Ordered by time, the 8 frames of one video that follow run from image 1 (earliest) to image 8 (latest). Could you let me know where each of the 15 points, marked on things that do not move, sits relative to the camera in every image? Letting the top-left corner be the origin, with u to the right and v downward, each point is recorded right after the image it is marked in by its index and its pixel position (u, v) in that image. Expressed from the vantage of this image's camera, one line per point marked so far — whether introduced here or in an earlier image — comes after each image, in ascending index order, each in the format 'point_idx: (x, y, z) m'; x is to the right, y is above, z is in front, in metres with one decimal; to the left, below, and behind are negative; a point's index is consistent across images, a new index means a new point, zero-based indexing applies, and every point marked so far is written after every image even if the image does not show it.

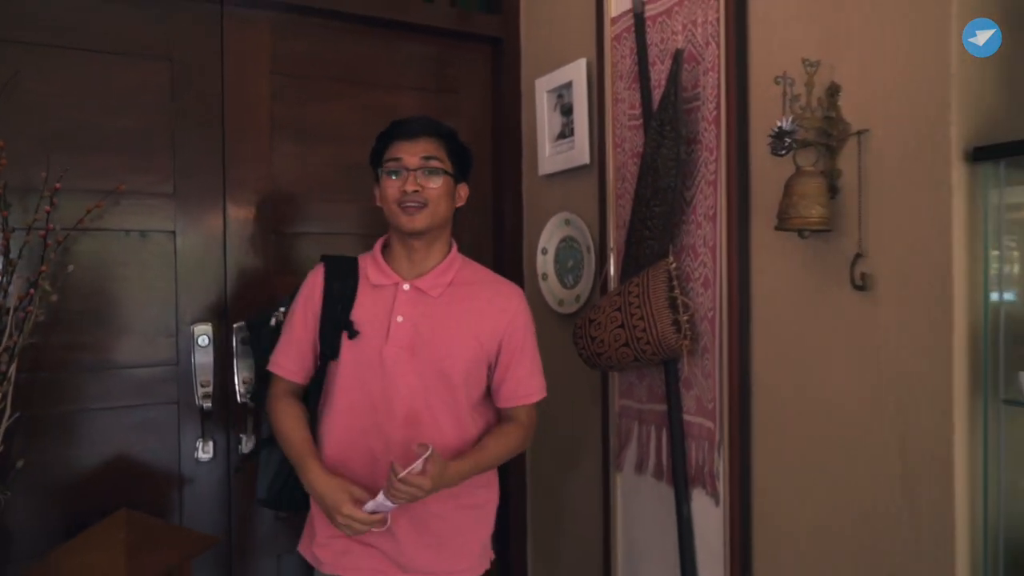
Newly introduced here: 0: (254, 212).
0: (-0.8, +0.2, +1.9) m
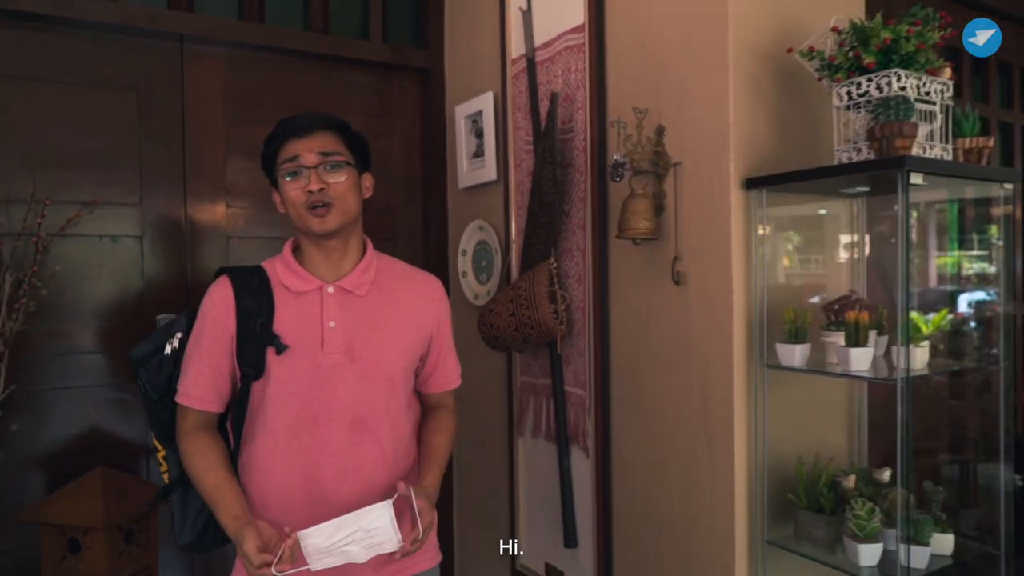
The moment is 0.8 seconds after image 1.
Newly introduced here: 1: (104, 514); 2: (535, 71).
0: (-1.0, +0.2, +2.2) m
1: (-1.1, -0.6, +1.7) m
2: (+0.1, +0.7, +2.0) m
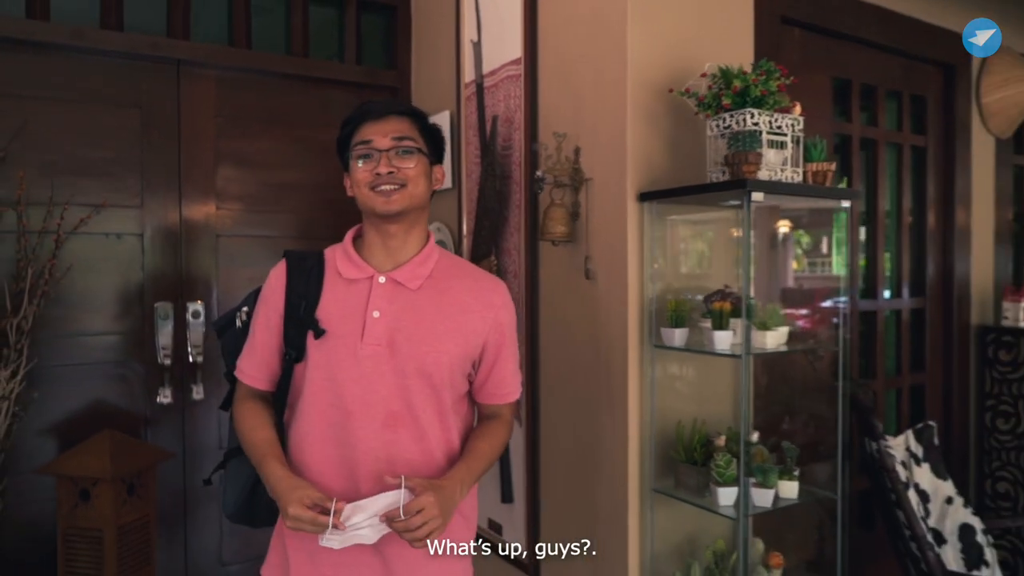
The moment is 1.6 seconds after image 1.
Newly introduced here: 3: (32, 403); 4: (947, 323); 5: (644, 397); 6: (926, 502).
0: (-1.2, +0.3, +2.5) m
1: (-1.3, -0.6, +2.0) m
2: (-0.1, +0.7, +2.3) m
3: (-1.7, -0.4, +2.2) m
4: (+1.8, -0.1, +2.6) m
5: (+0.4, -0.3, +1.8) m
6: (+1.3, -0.7, +2.0) m
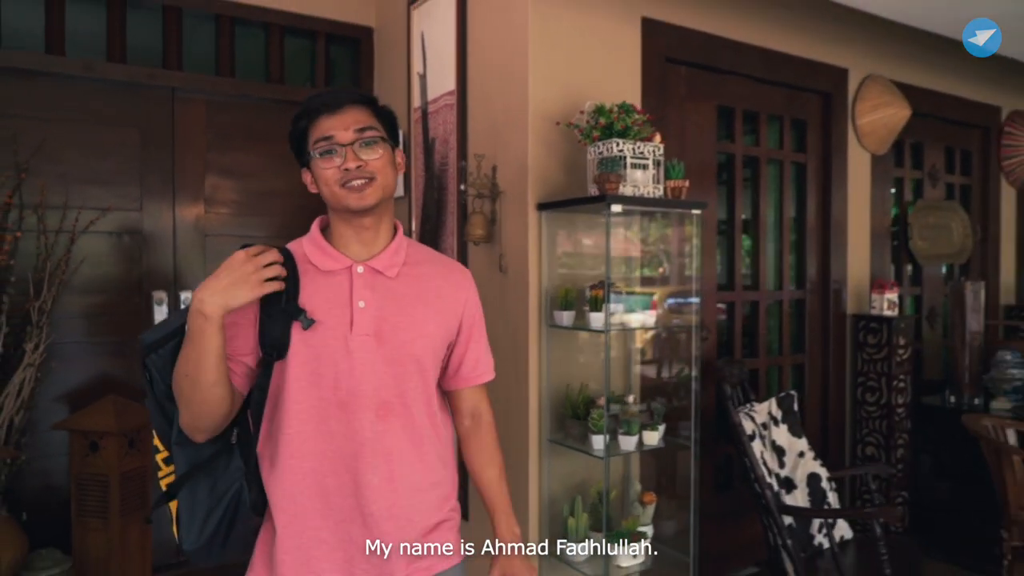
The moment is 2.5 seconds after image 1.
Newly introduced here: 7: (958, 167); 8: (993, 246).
0: (-1.5, +0.3, +2.9) m
1: (-1.5, -0.5, +2.4) m
2: (-0.4, +0.7, +2.8) m
3: (-2.0, -0.4, +2.7) m
4: (+1.5, -0.1, +3.1) m
5: (+0.1, -0.3, +2.3) m
6: (+1.1, -0.7, +2.5) m
7: (+2.6, +0.7, +3.6) m
8: (+2.9, +0.2, +3.7) m
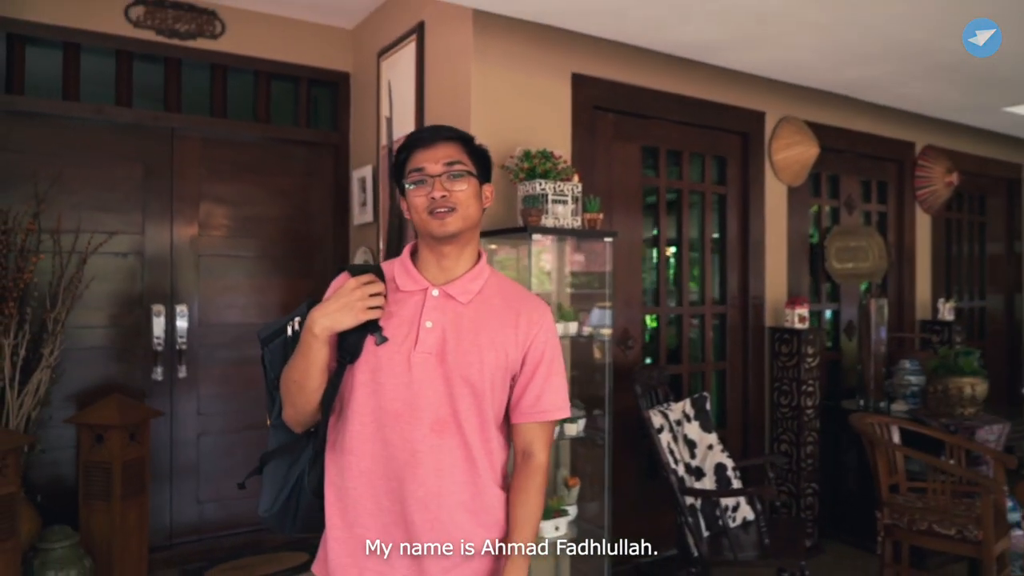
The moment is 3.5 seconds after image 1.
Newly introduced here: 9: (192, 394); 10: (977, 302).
0: (-1.7, +0.2, +3.4) m
1: (-1.8, -0.6, +2.8) m
2: (-0.6, +0.7, +3.2) m
3: (-2.2, -0.4, +3.1) m
4: (+1.3, -0.2, +3.5) m
5: (-0.1, -0.3, +2.7) m
6: (+0.8, -0.7, +2.9) m
7: (+2.4, +0.6, +4.1) m
8: (+2.6, +0.1, +4.2) m
9: (-1.7, -0.6, +3.4) m
10: (+3.5, -0.1, +4.7) m
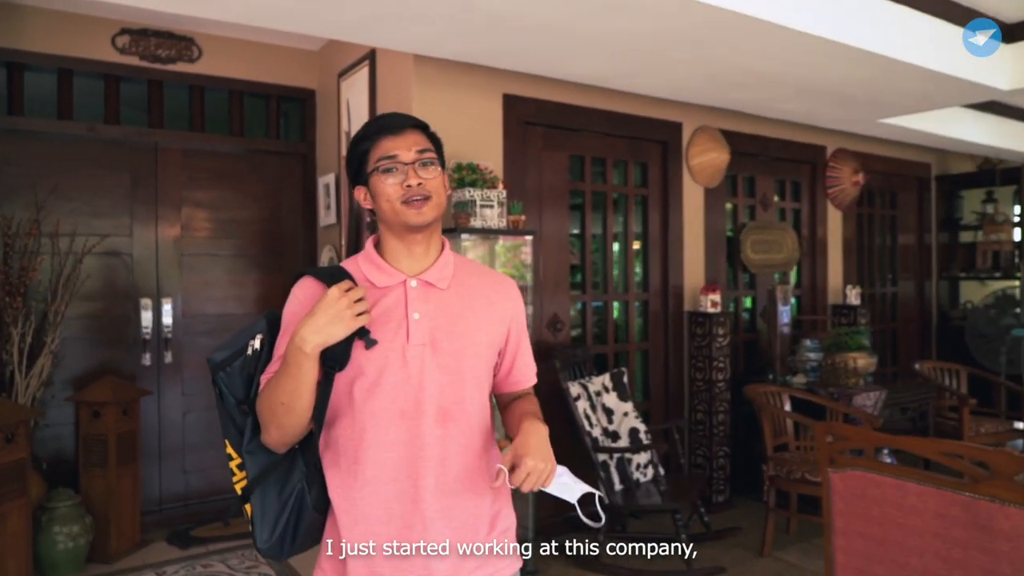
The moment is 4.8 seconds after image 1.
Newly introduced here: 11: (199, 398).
0: (-2.1, +0.3, +3.8) m
1: (-2.1, -0.6, +3.3) m
2: (-0.9, +0.7, +3.6) m
3: (-2.5, -0.4, +3.5) m
4: (+1.0, -0.1, +4.0) m
5: (-0.4, -0.3, +3.1) m
6: (+0.5, -0.7, +3.4) m
7: (+2.0, +0.7, +4.6) m
8: (+2.3, +0.2, +4.7) m
9: (-2.0, -0.5, +3.8) m
10: (+3.1, 0.0, +5.2) m
11: (-2.0, -0.7, +3.9) m
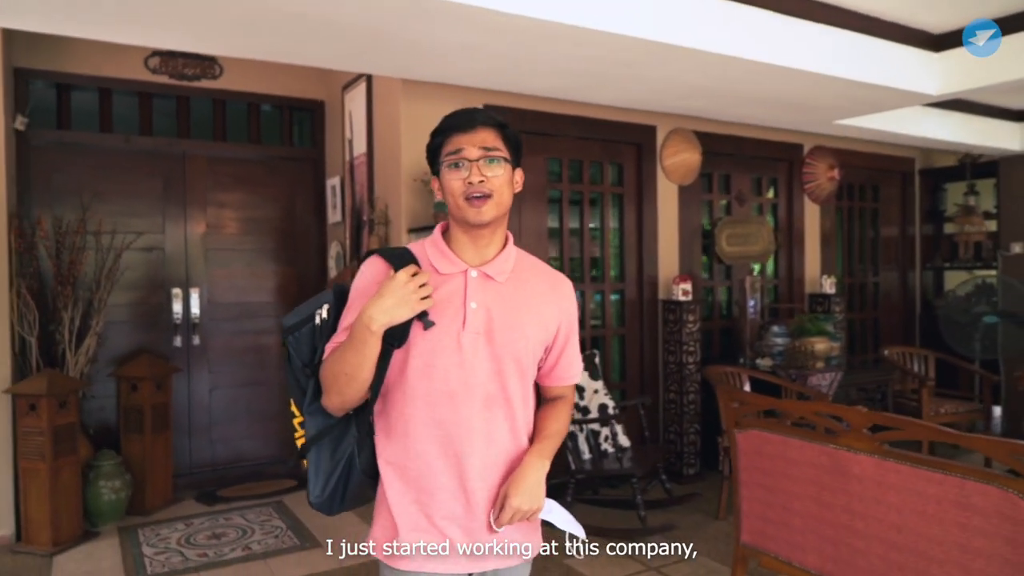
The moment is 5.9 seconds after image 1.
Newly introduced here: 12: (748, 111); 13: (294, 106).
0: (-2.2, +0.3, +4.3) m
1: (-2.2, -0.5, +3.8) m
2: (-1.0, +0.8, +4.1) m
3: (-2.6, -0.4, +4.0) m
4: (+0.9, -0.1, +4.3) m
5: (-0.6, -0.2, +3.6) m
6: (+0.4, -0.6, +3.8) m
7: (+2.0, +0.8, +4.9) m
8: (+2.3, +0.3, +5.0) m
9: (-2.1, -0.5, +4.3) m
10: (+3.1, +0.1, +5.4) m
11: (-2.0, -0.6, +4.4) m
12: (+1.5, +1.1, +3.9) m
13: (-1.6, +1.3, +4.5) m
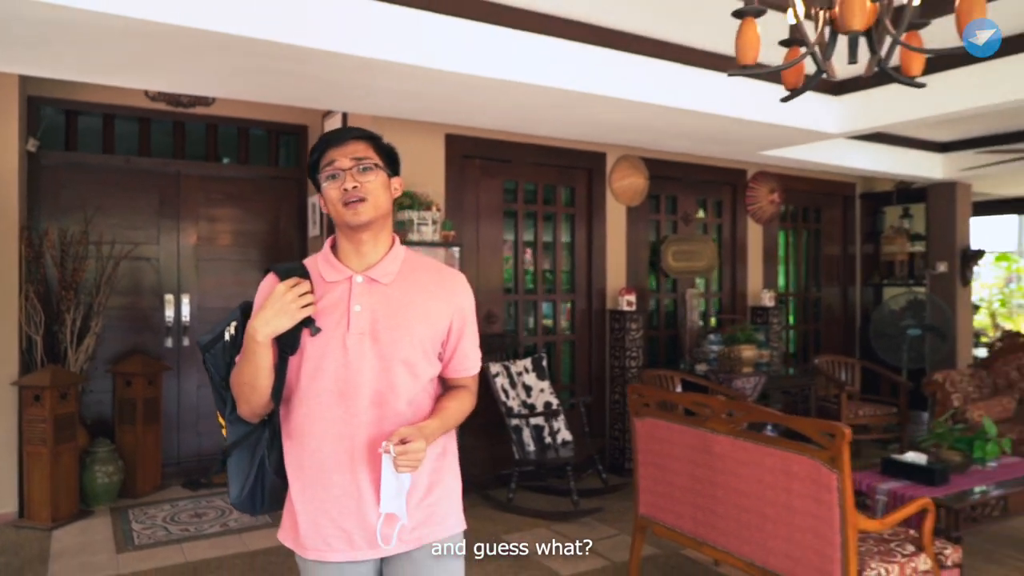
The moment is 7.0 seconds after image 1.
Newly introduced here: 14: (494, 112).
0: (-2.4, +0.3, +4.7) m
1: (-2.5, -0.6, +4.2) m
2: (-1.3, +0.7, +4.5) m
3: (-2.9, -0.4, +4.5) m
4: (+0.6, -0.2, +4.8) m
5: (-0.9, -0.3, +4.0) m
6: (+0.1, -0.7, +4.2) m
7: (+1.7, +0.7, +5.3) m
8: (+2.0, +0.2, +5.4) m
9: (-2.4, -0.5, +4.8) m
10: (+2.8, 0.0, +5.9) m
11: (-2.3, -0.7, +4.8) m
12: (+1.2, +1.0, +4.3) m
13: (-1.9, +1.3, +5.0) m
14: (-0.1, +1.1, +3.7) m
